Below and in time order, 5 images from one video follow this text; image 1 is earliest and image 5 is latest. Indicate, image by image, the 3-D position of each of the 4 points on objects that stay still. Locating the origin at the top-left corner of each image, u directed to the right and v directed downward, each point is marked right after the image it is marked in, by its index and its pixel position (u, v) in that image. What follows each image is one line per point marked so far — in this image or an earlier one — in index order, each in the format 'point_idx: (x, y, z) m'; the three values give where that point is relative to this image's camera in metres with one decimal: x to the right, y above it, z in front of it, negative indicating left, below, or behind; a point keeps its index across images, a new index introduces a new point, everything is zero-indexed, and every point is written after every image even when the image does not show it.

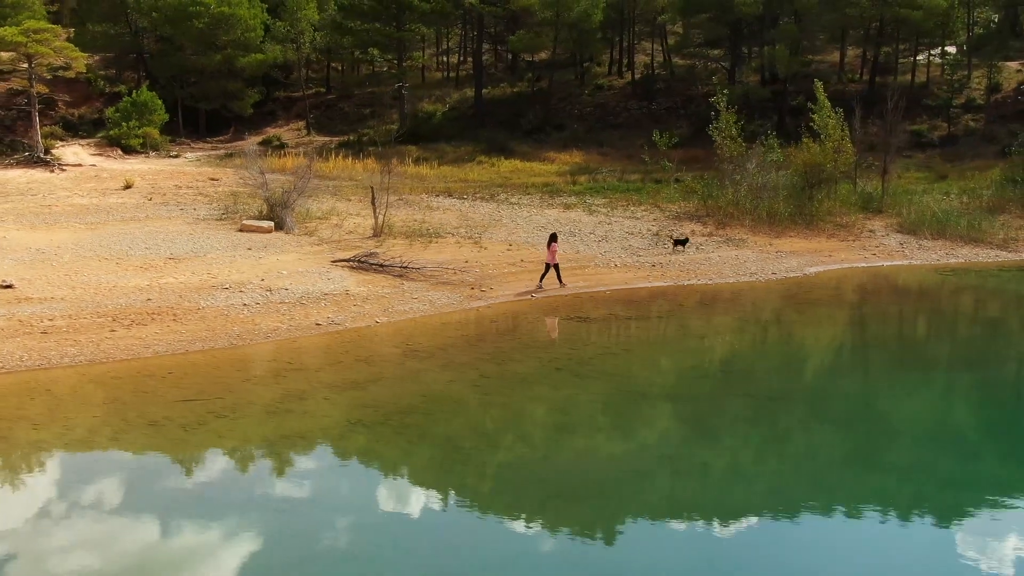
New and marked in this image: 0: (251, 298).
0: (-5.8, -0.2, +17.9) m
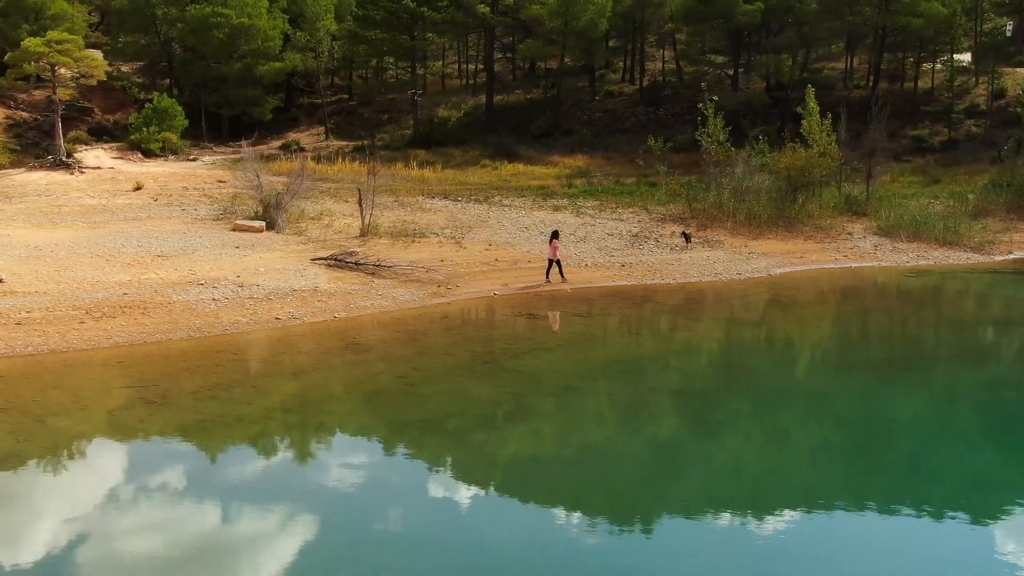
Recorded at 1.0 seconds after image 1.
0: (-6.6, -0.1, +18.3) m
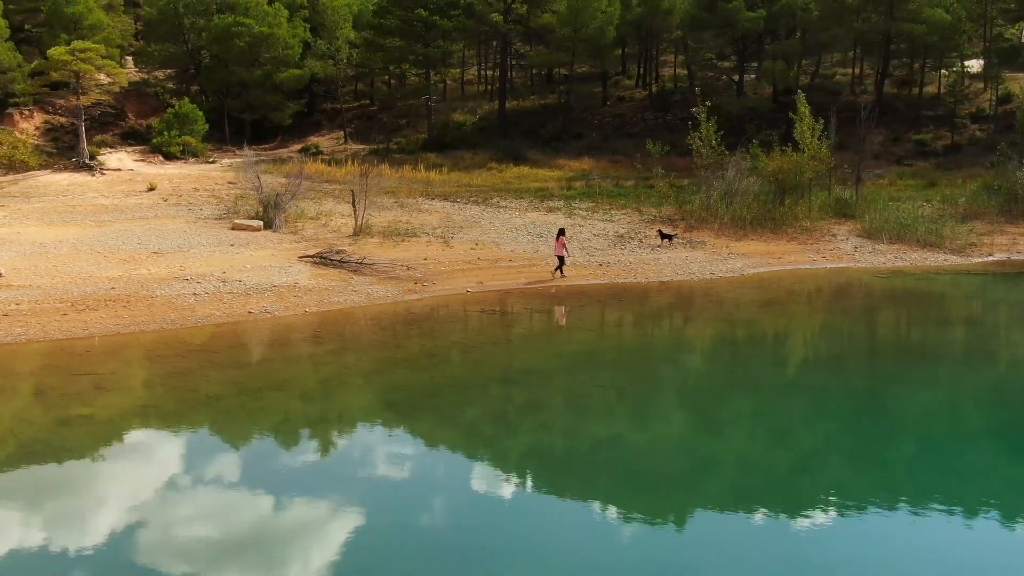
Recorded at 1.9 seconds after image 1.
0: (-7.2, 0.0, +18.7) m
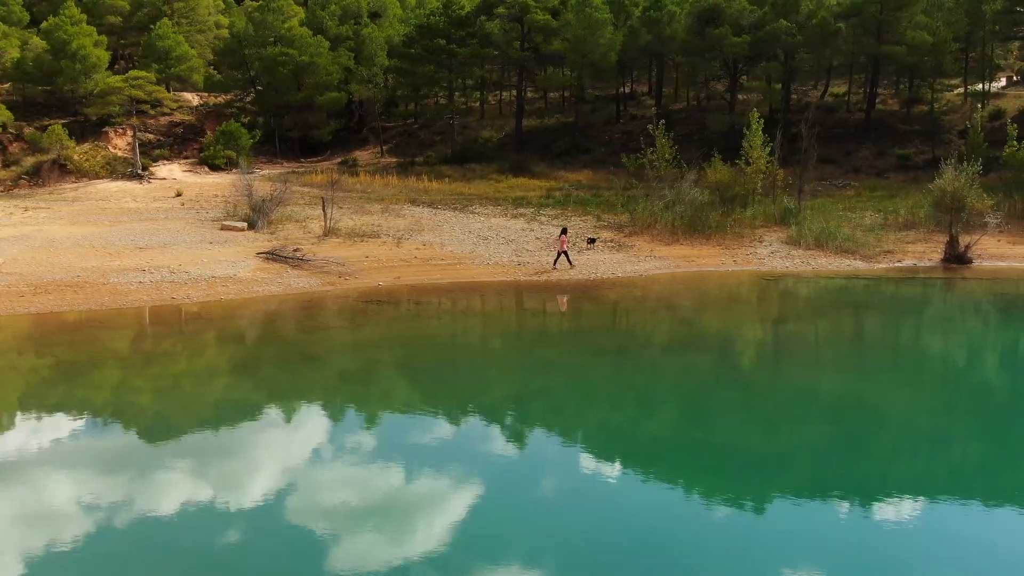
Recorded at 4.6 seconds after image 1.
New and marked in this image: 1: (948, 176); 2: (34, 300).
0: (-9.2, +0.3, +20.4) m
1: (+10.3, +2.6, +18.9) m
2: (-11.2, -0.3, +18.7) m
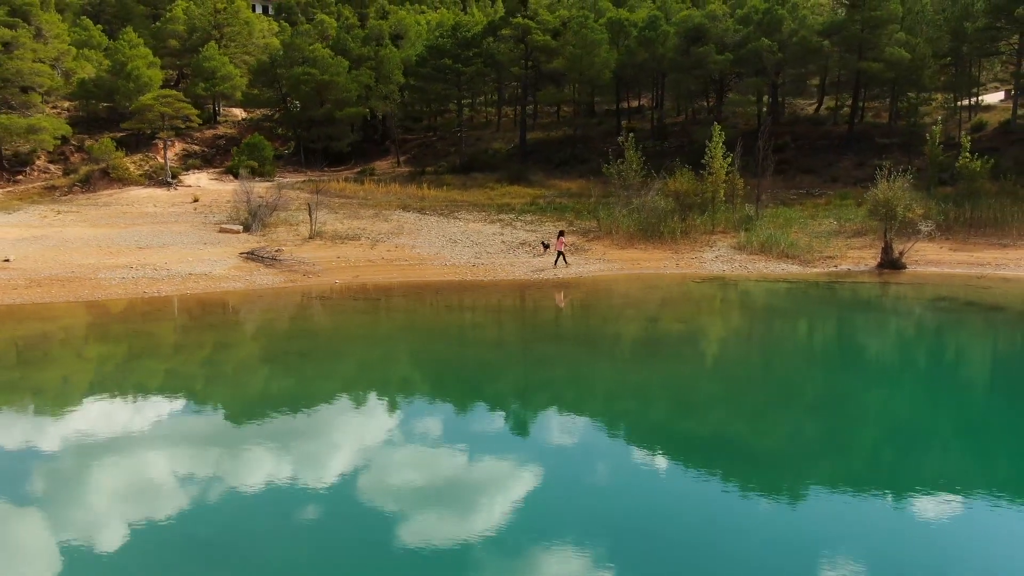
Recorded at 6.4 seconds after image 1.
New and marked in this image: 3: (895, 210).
0: (-10.3, +0.4, +21.9) m
1: (+9.0, +2.5, +19.4) m
2: (-12.4, -0.1, +20.3) m
3: (+9.2, +1.9, +19.1) m
